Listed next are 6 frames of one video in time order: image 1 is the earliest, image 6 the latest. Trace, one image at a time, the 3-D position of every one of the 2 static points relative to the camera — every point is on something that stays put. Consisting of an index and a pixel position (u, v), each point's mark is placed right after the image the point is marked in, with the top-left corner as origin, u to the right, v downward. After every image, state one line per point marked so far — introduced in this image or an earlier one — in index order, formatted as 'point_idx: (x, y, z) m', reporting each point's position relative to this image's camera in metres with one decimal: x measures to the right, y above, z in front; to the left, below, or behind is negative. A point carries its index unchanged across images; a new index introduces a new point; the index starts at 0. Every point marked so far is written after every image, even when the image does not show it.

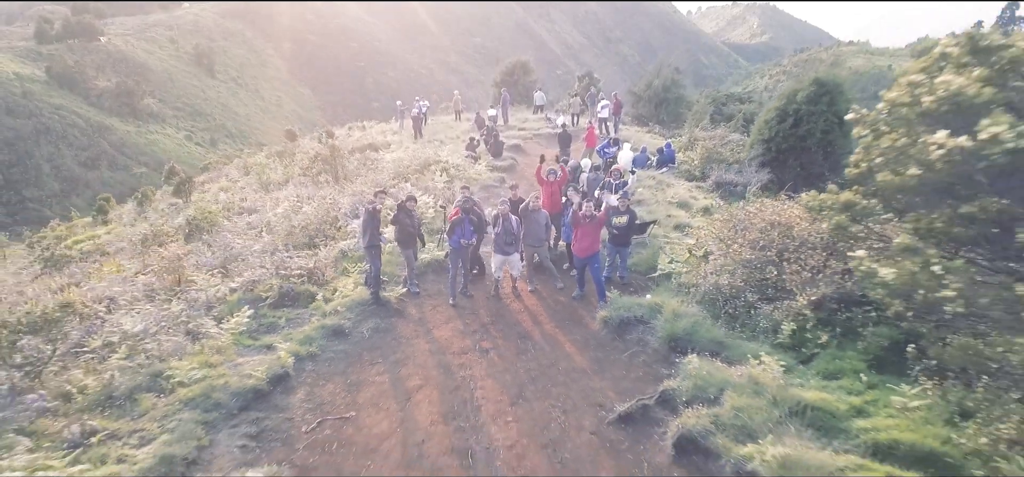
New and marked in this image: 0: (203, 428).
0: (-1.8, -1.1, +4.6) m
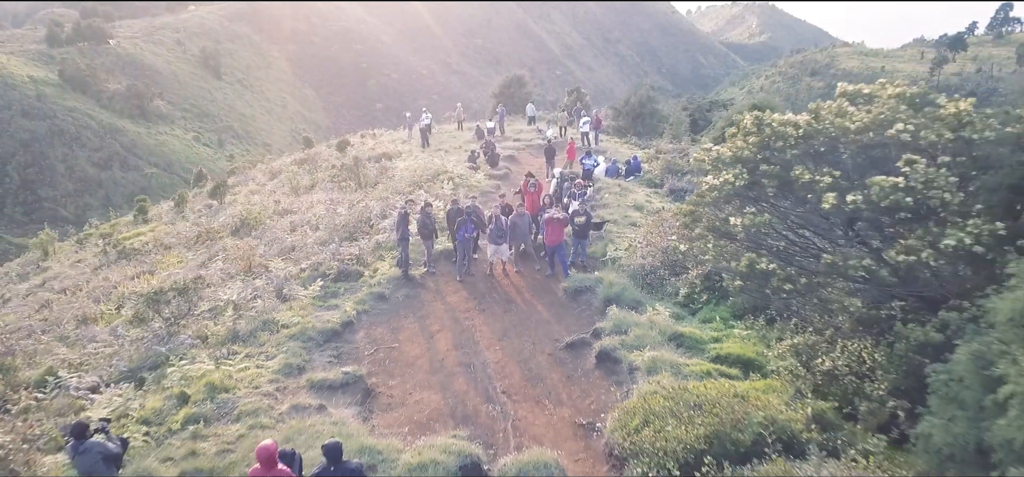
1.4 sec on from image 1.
0: (-2.0, -1.0, +7.3) m
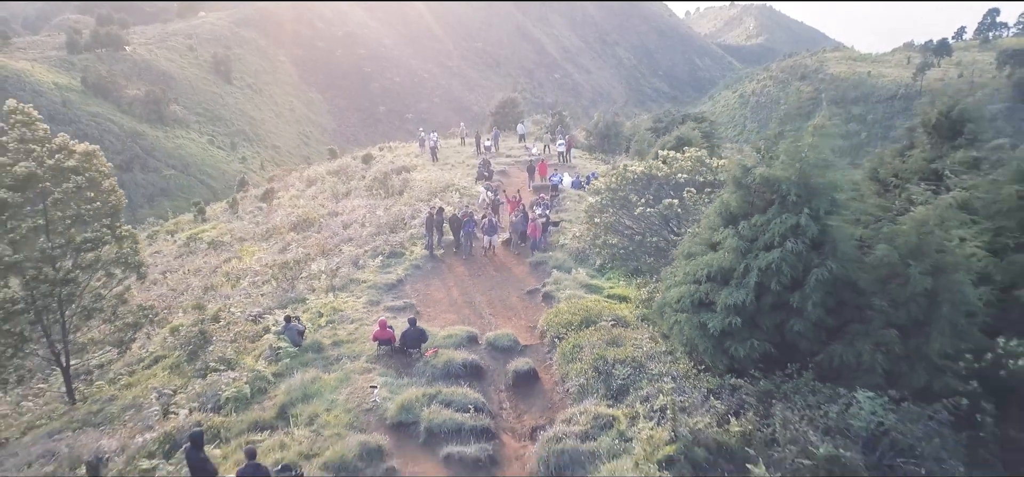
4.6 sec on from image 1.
0: (-2.2, -0.9, +12.7) m
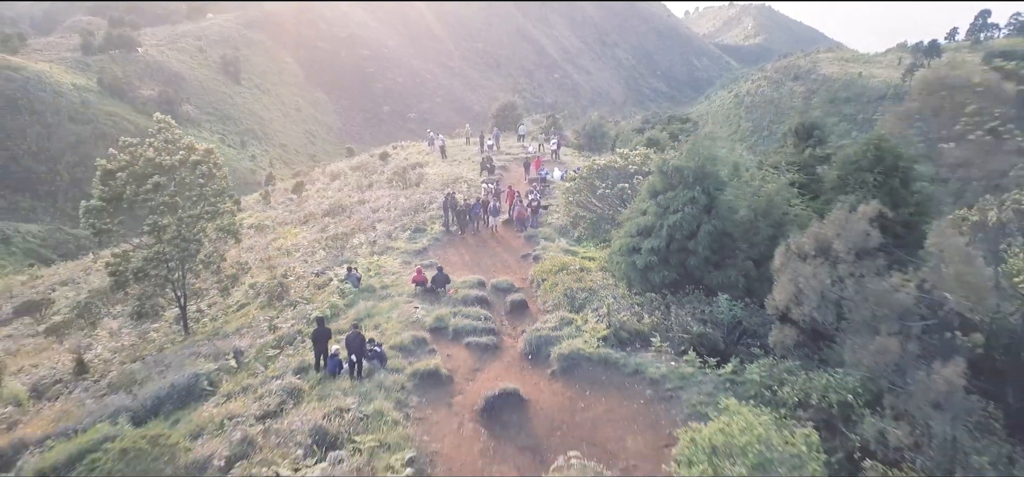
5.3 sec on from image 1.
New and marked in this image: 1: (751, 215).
0: (-2.3, -0.4, +16.9) m
1: (+3.6, +0.4, +11.3) m
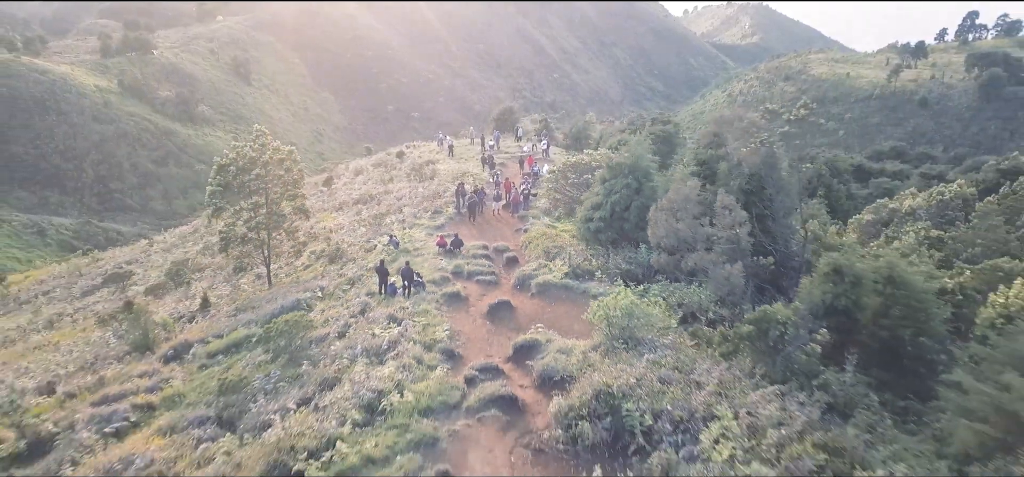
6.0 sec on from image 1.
0: (-2.4, +0.3, +22.6) m
1: (+3.4, +1.0, +17.0) m
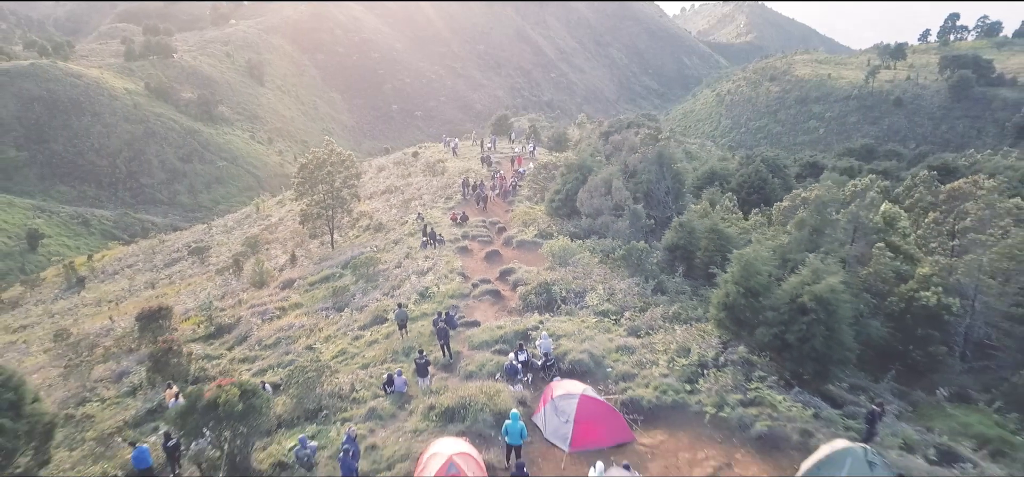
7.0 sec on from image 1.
0: (-2.8, +1.2, +31.6) m
1: (+3.0, +1.9, +26.1) m
